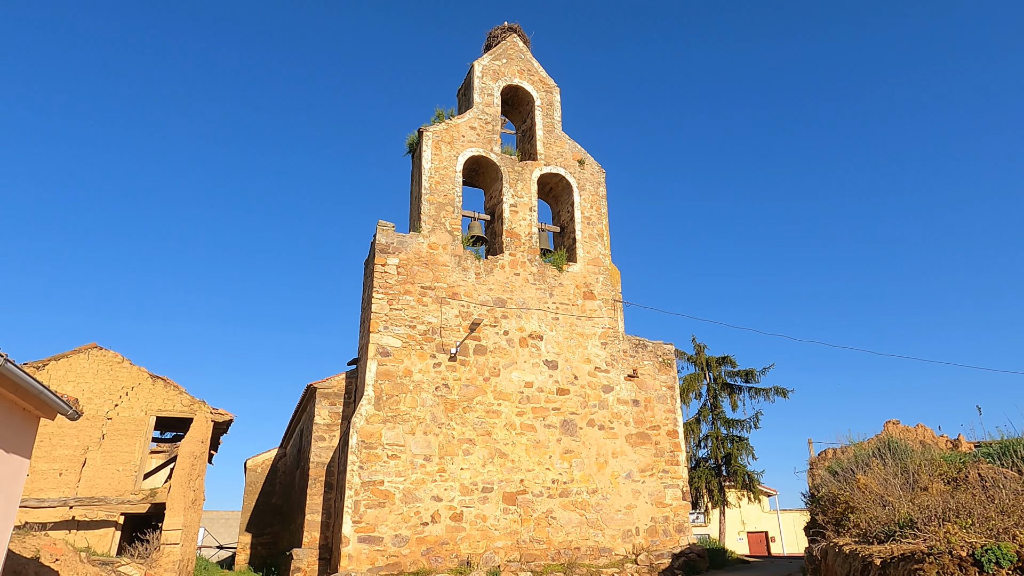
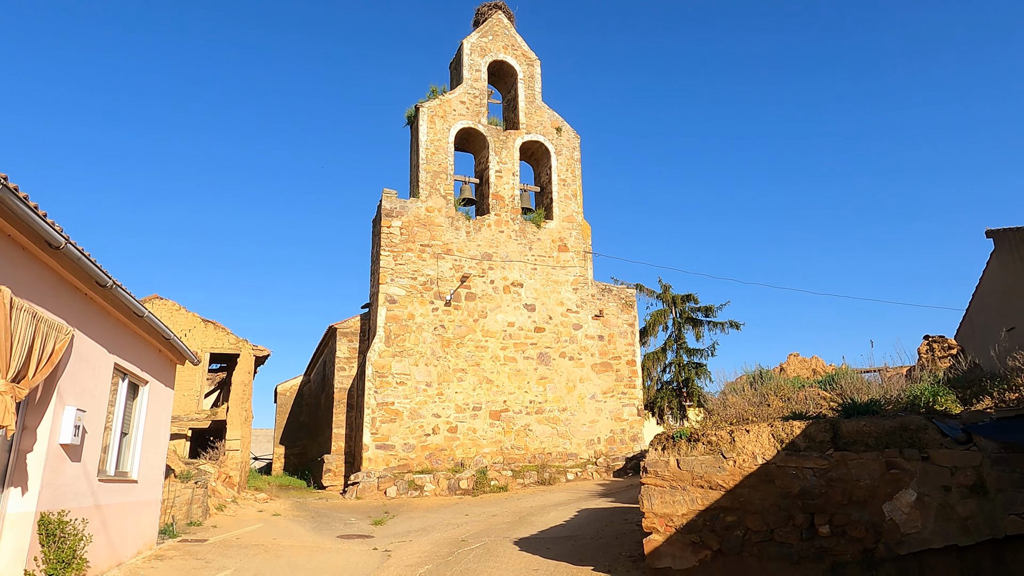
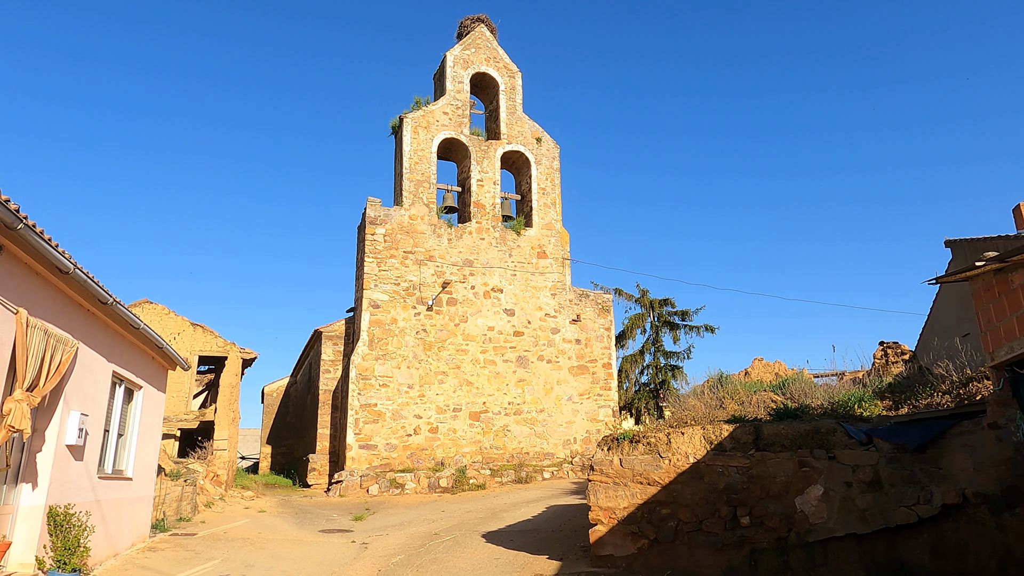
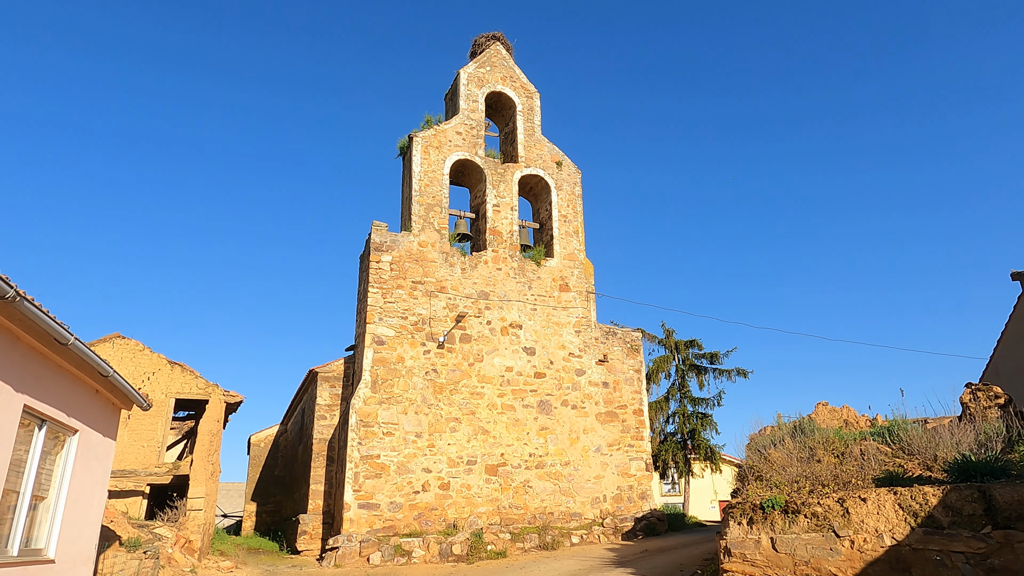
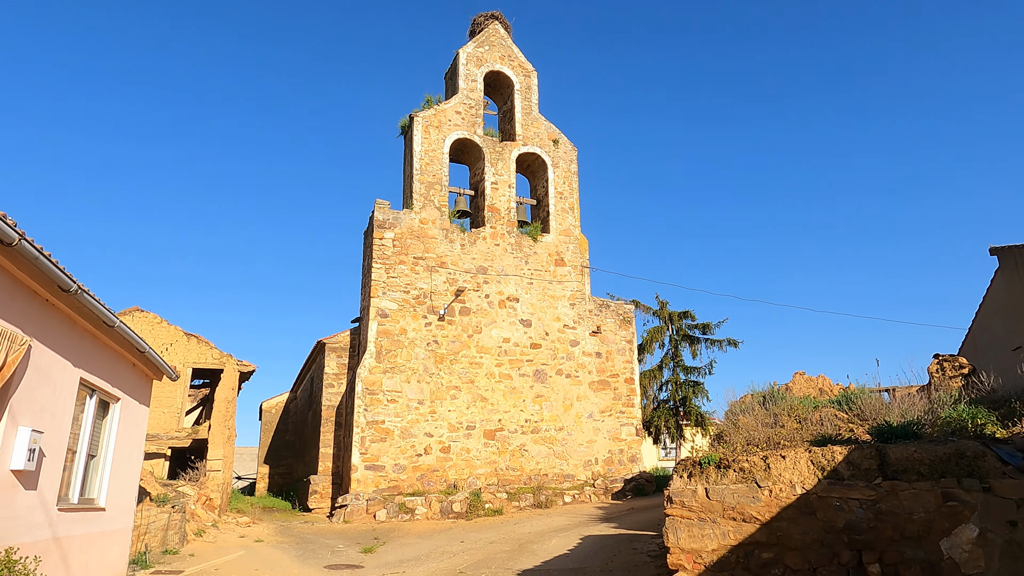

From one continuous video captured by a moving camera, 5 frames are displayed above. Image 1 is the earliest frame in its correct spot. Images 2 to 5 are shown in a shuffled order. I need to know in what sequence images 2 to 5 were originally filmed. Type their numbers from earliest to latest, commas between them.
4, 5, 2, 3
